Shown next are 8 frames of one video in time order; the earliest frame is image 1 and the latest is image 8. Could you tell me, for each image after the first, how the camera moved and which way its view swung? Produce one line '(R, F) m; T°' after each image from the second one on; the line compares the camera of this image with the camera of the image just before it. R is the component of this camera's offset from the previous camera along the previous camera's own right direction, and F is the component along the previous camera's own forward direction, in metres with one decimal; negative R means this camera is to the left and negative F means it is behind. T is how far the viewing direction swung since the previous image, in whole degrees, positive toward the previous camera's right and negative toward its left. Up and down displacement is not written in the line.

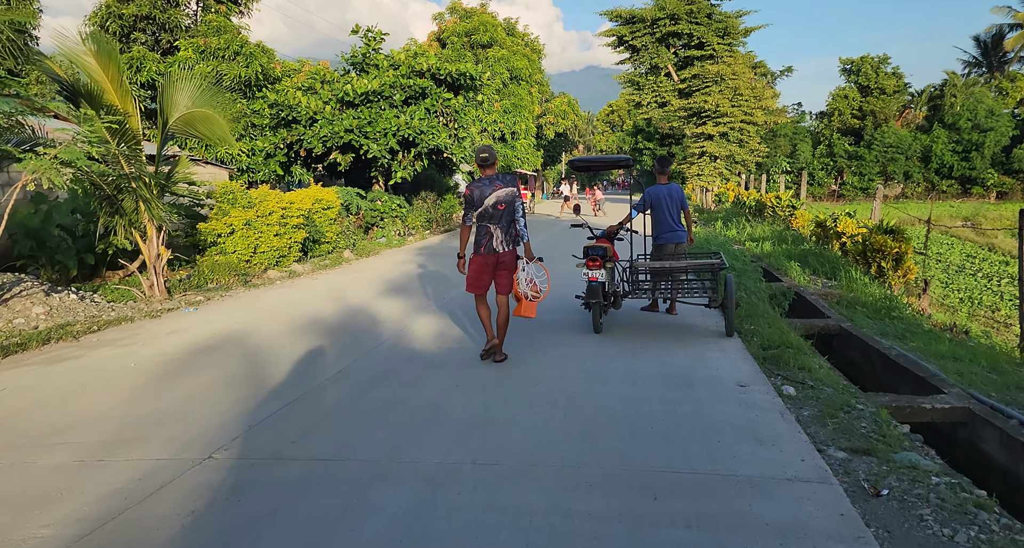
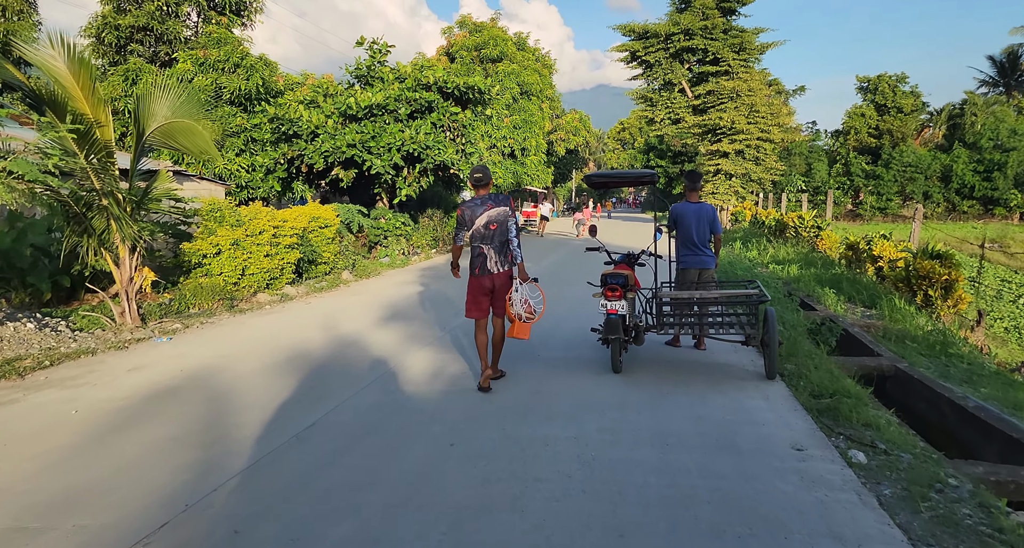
(0.0, +0.7) m; -1°
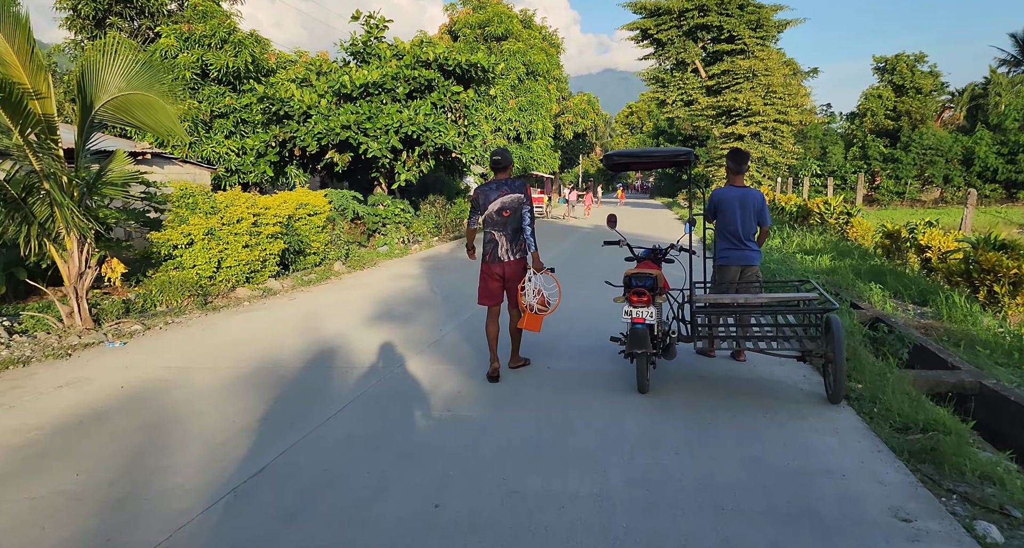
(0.0, +0.9) m; -1°
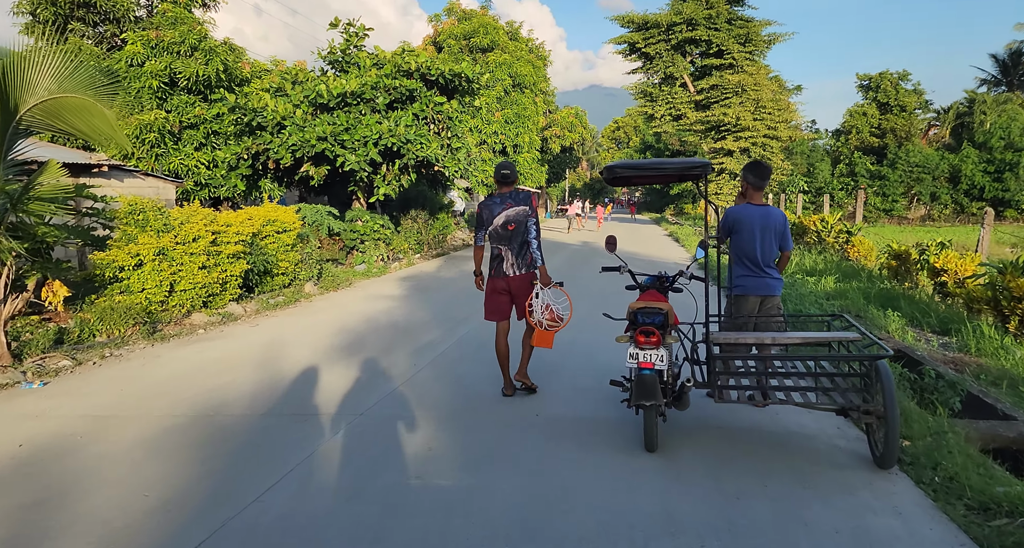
(0.0, +0.7) m; +1°
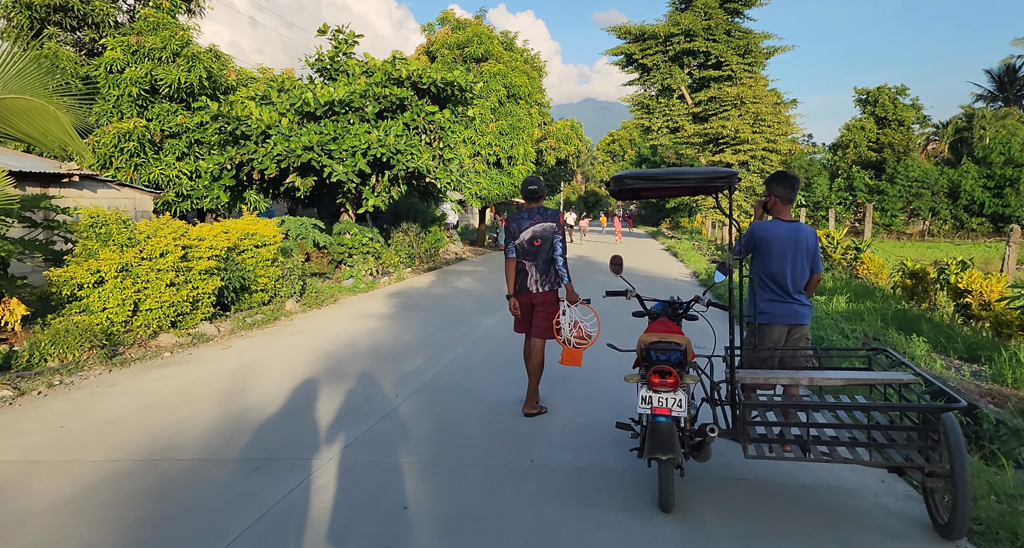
(0.0, +0.5) m; +1°
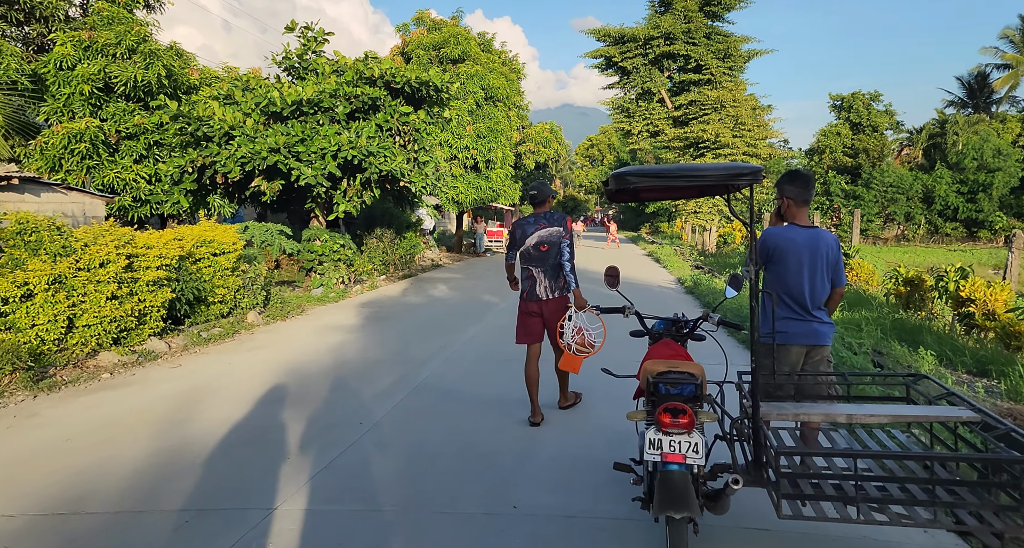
(0.0, +0.5) m; +2°
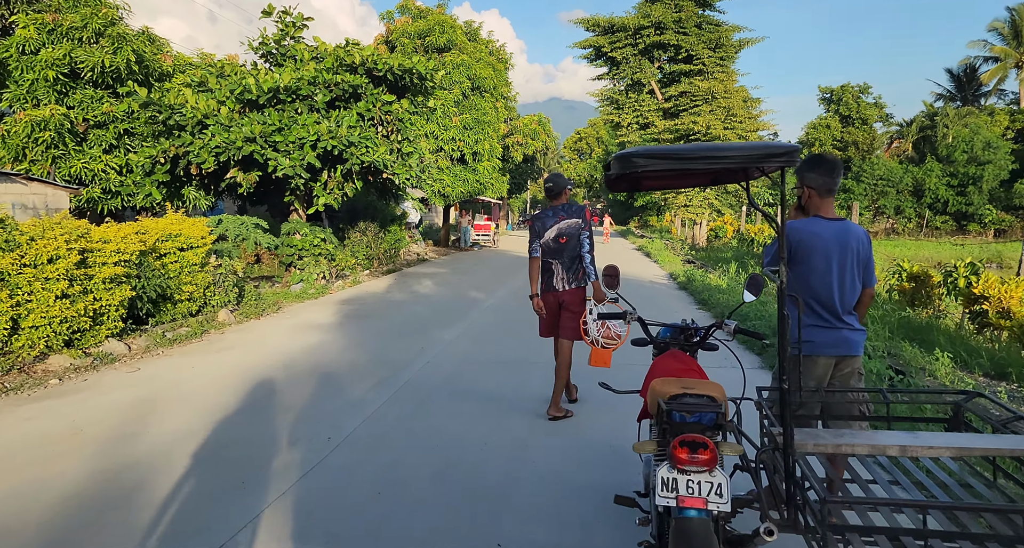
(0.0, +0.4) m; +1°
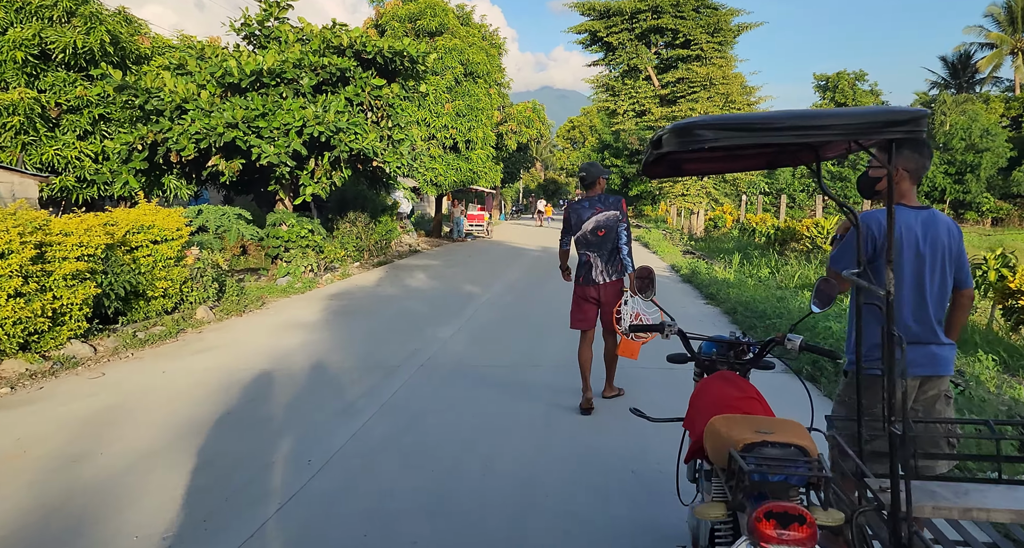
(-0.1, +0.5) m; +1°
